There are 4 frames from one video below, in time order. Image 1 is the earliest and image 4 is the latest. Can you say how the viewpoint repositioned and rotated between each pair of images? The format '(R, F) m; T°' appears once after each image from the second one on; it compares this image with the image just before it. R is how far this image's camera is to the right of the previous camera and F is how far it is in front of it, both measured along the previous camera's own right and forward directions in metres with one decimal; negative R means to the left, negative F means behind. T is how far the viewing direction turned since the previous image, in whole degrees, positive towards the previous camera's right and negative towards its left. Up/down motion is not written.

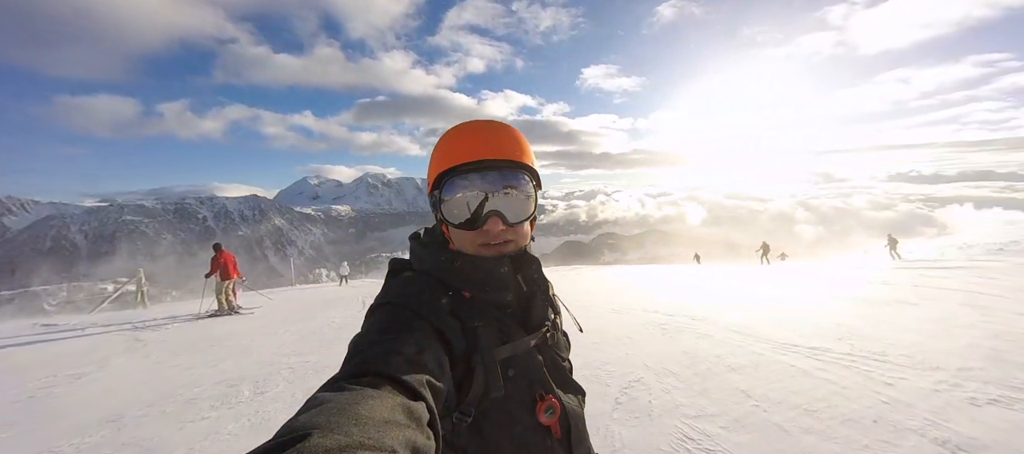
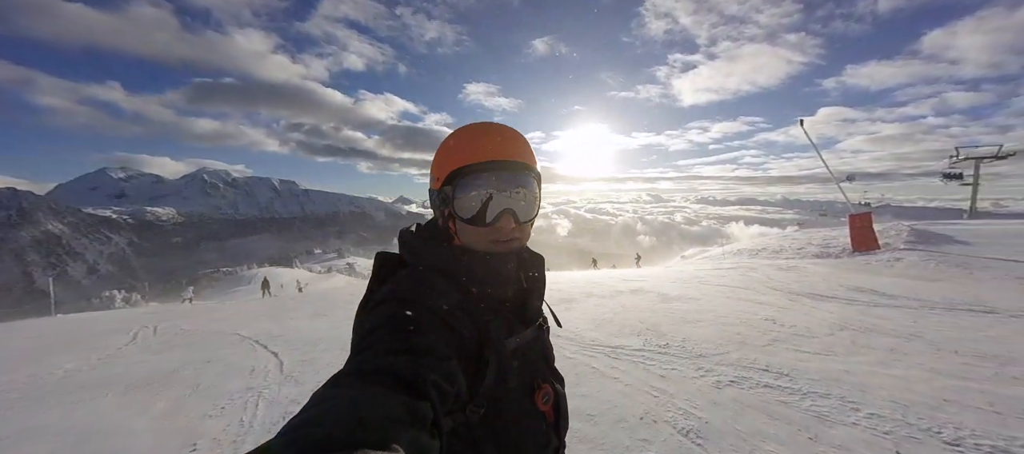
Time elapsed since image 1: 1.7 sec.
(+1.5, +0.6) m; +19°
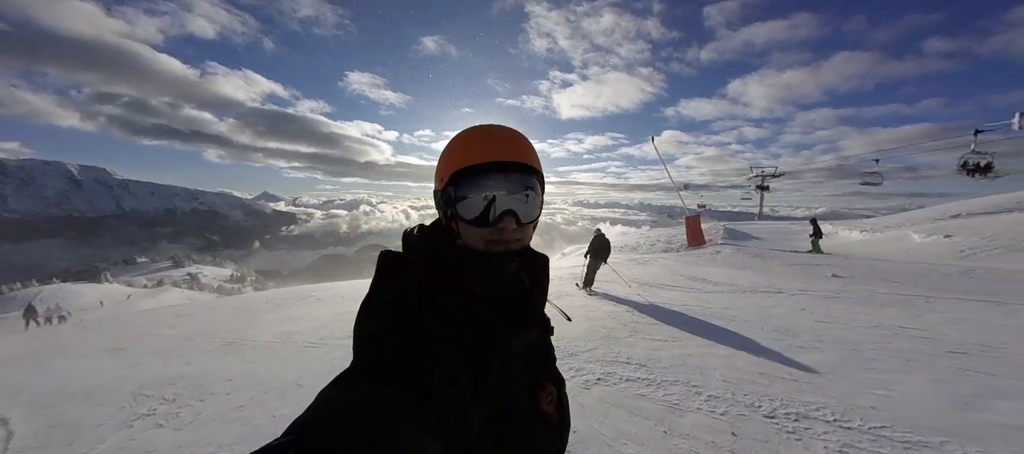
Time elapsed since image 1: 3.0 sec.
(+0.5, +0.6) m; +18°
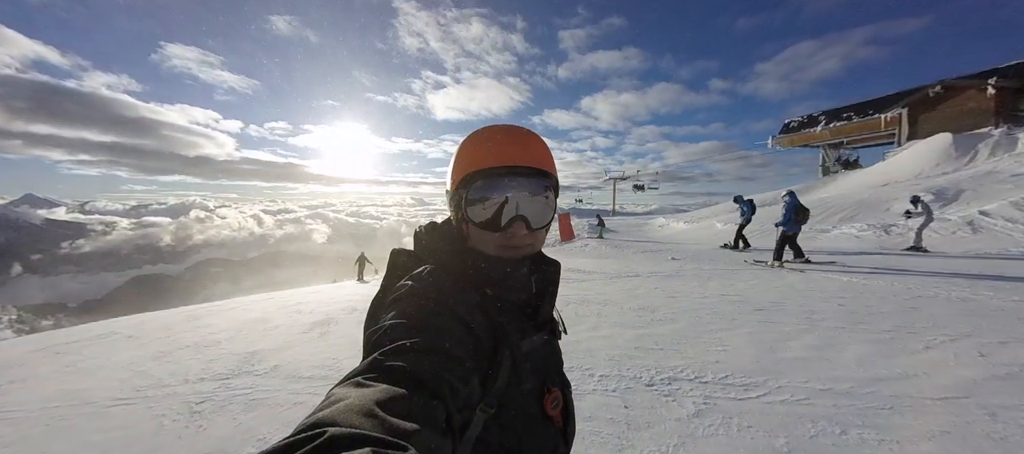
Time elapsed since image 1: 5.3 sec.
(-0.1, +0.2) m; +19°
